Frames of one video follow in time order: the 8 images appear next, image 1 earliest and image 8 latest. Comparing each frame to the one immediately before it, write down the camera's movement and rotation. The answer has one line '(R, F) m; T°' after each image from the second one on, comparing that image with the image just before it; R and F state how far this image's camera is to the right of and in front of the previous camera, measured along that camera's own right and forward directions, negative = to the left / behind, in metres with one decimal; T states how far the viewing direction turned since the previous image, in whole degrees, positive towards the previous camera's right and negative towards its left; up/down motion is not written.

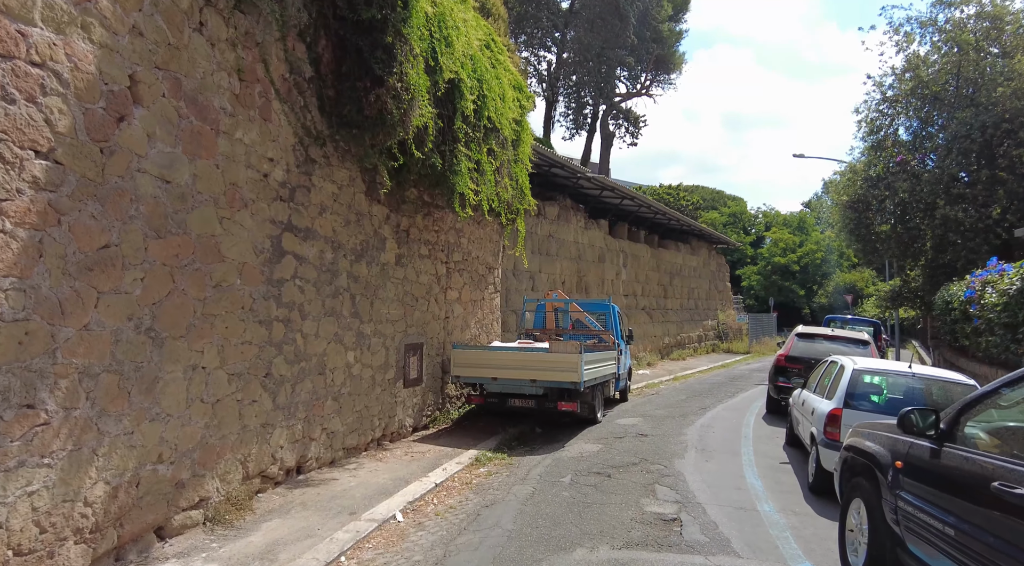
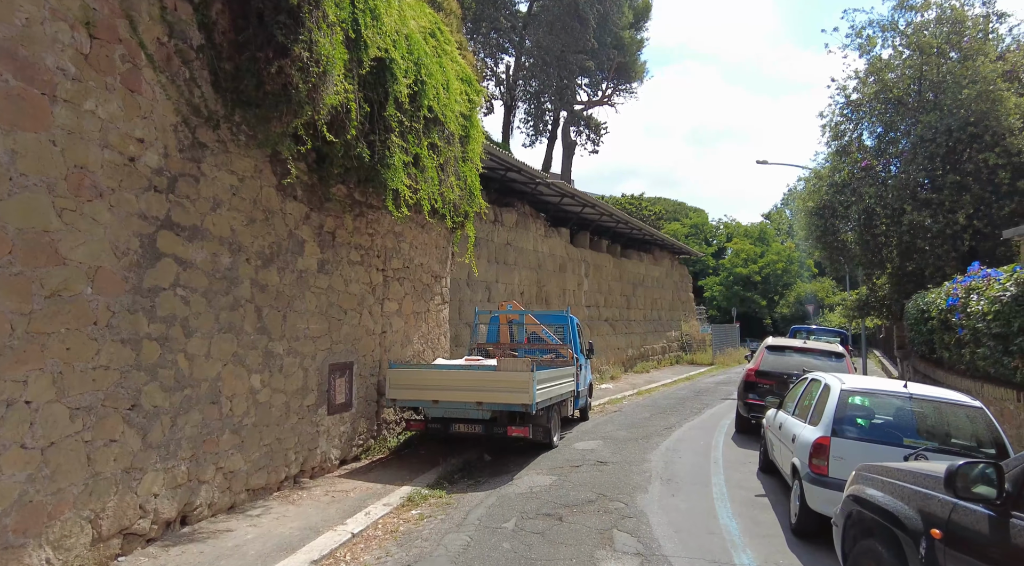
(+0.3, +1.0) m; +3°
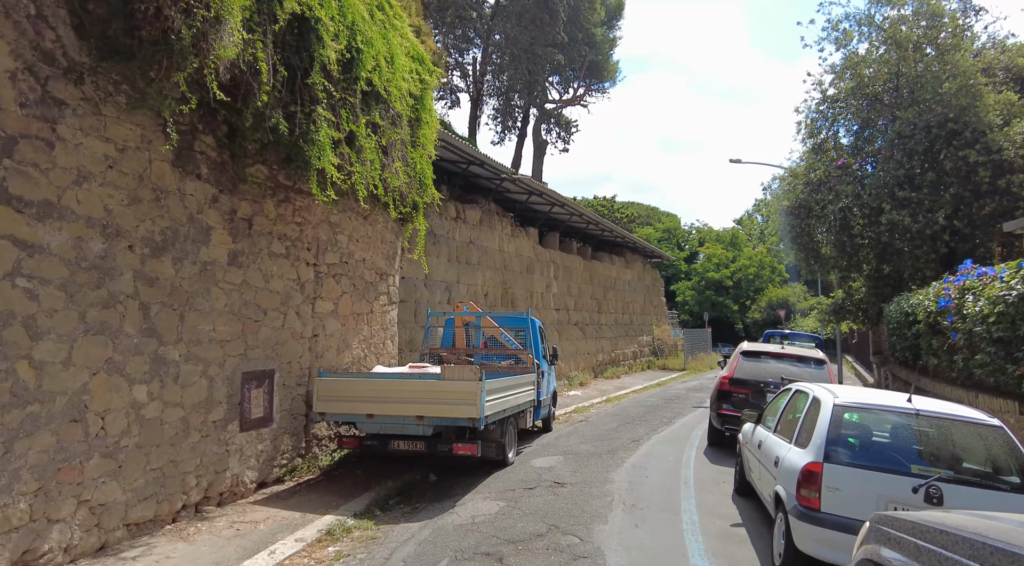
(+0.3, +1.0) m; +2°
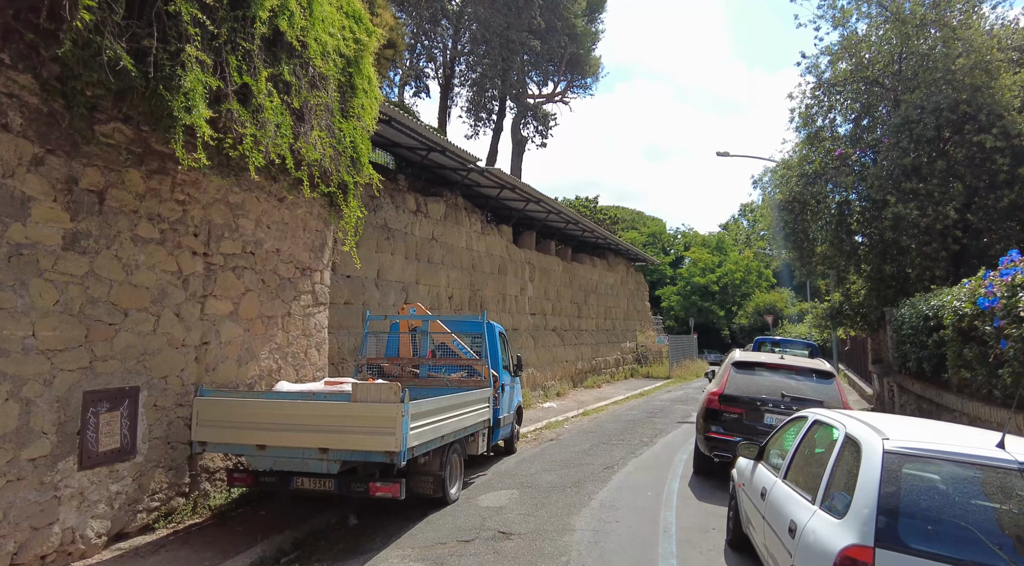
(+0.4, +1.6) m; +1°
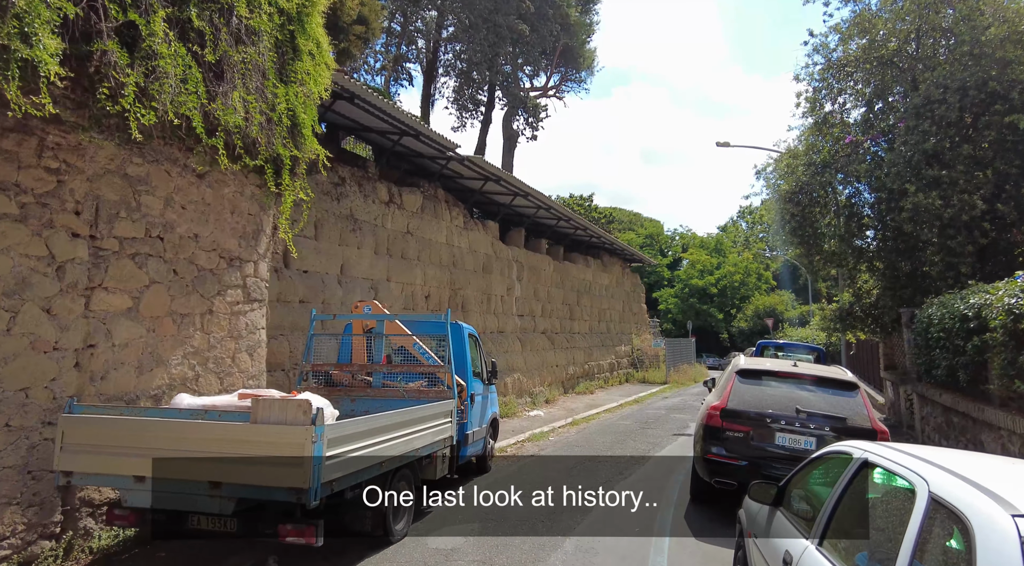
(+0.3, +1.3) m; 0°
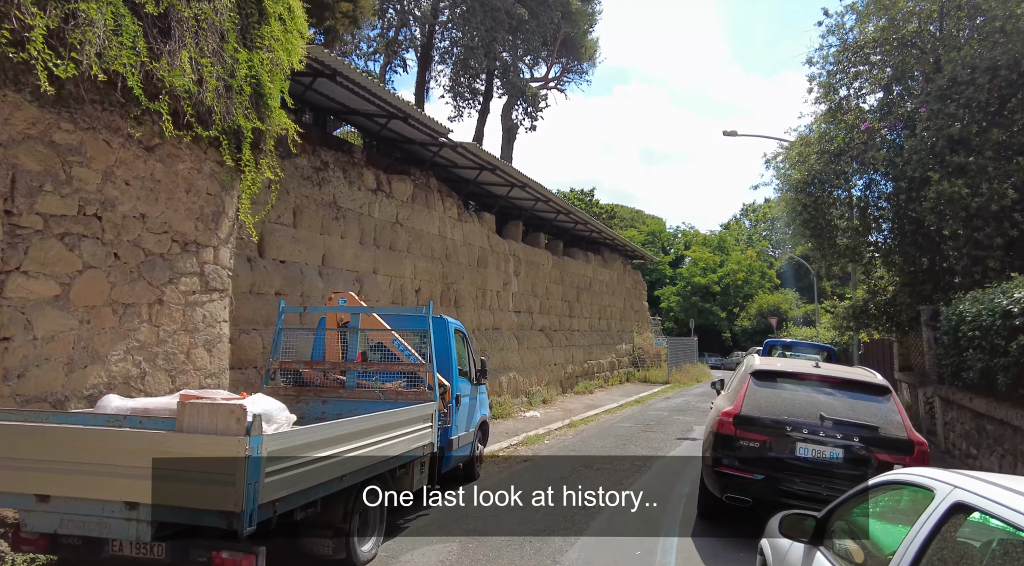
(+0.1, +0.8) m; 0°
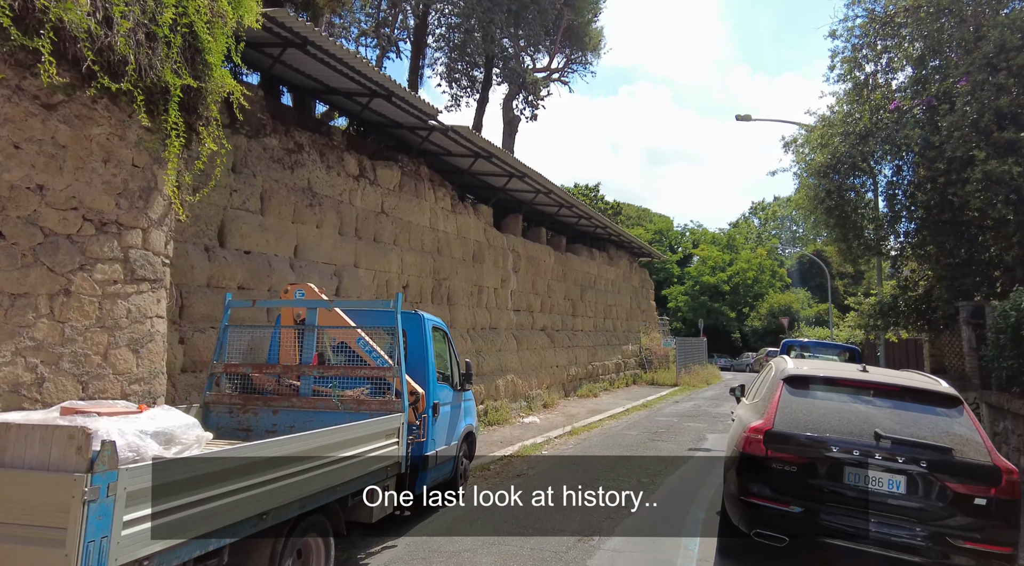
(+0.2, +1.1) m; -1°
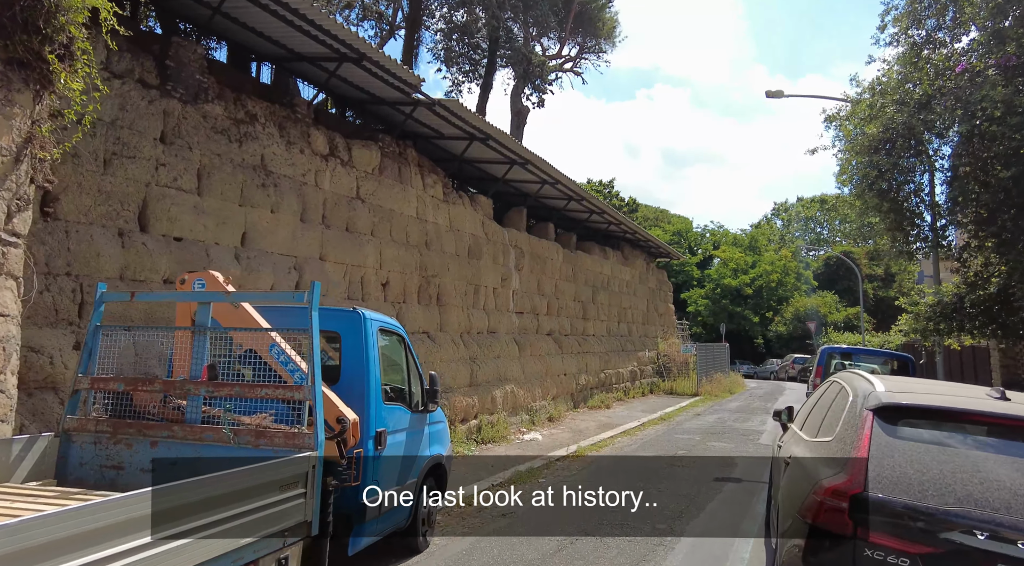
(+0.3, +1.8) m; -1°
